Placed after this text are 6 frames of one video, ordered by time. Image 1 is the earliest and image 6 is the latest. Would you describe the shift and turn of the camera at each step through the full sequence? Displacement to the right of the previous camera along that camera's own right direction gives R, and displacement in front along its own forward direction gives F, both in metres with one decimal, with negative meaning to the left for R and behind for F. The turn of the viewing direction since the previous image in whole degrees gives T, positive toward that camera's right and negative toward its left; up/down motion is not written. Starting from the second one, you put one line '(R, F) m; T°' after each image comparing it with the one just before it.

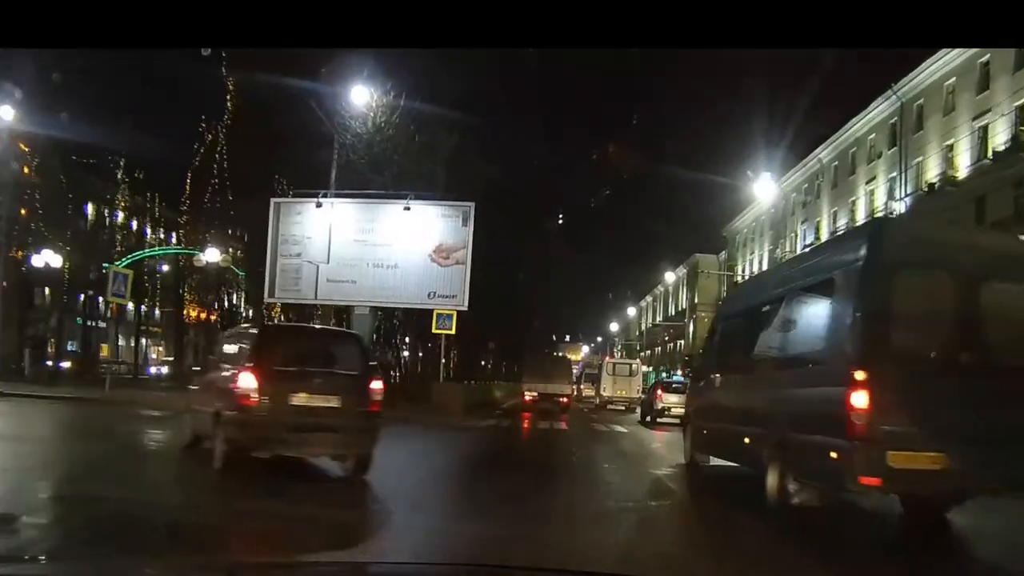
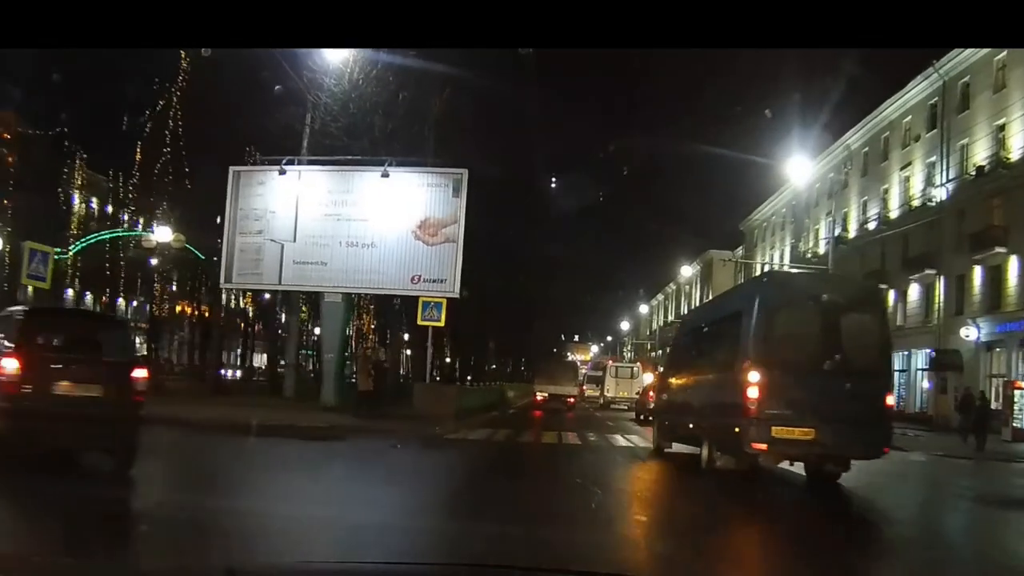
(+0.1, +3.4) m; -1°
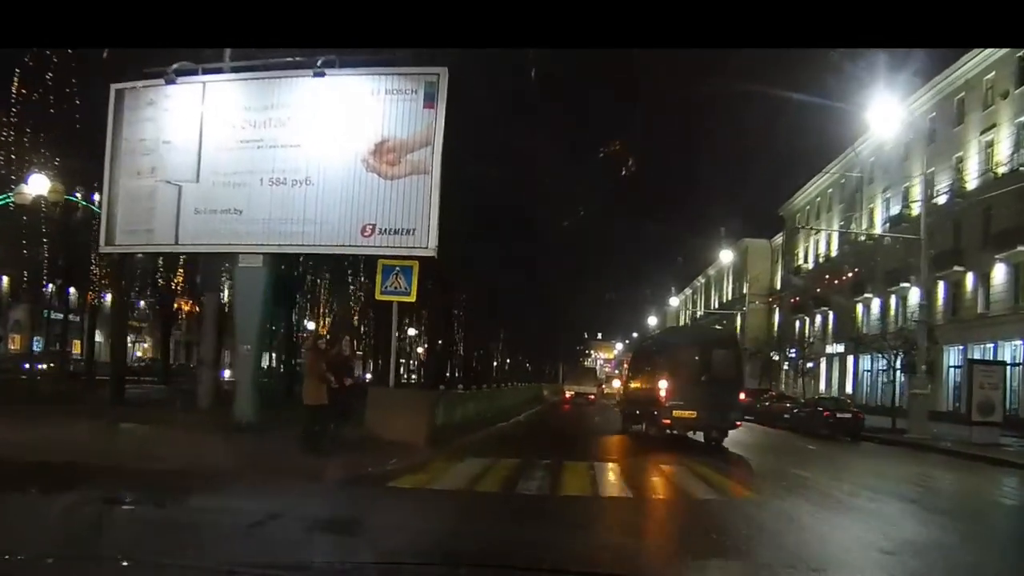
(+0.2, +5.6) m; -1°
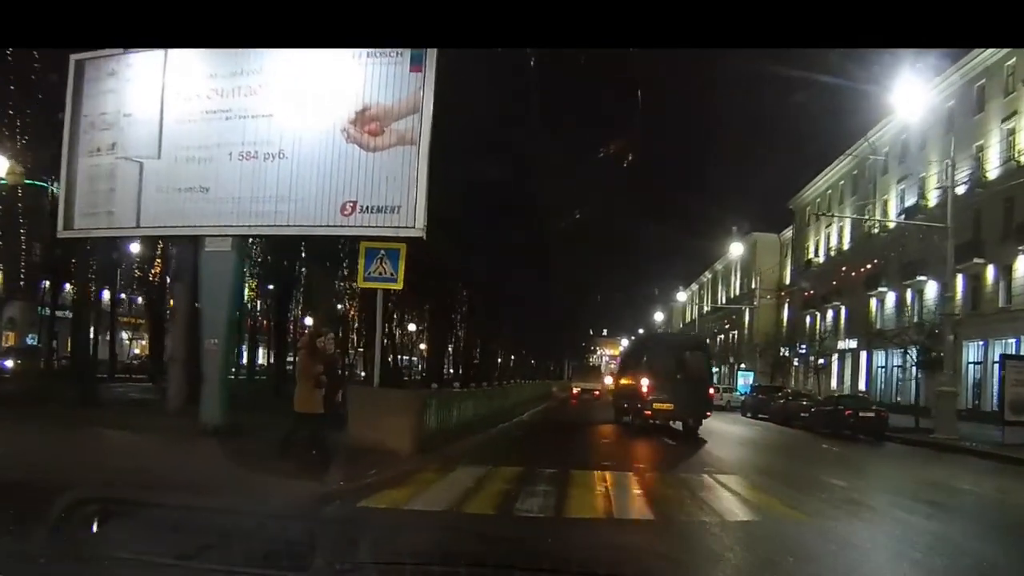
(+0.1, +1.2) m; 0°
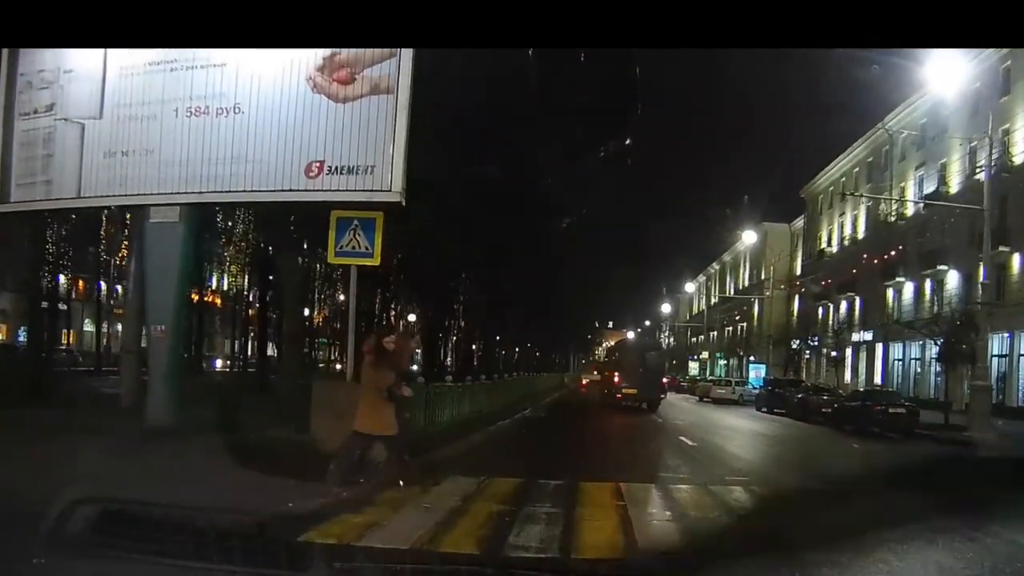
(+0.1, +1.5) m; 0°
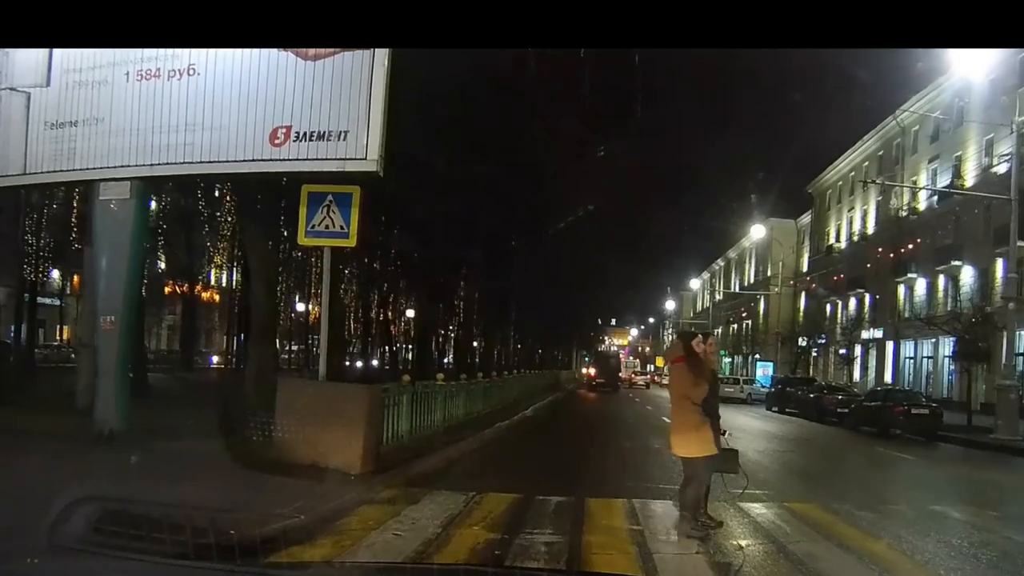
(0.0, +1.0) m; 0°
